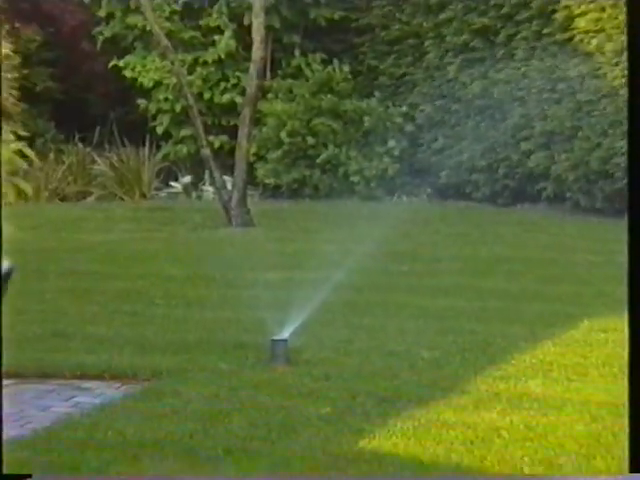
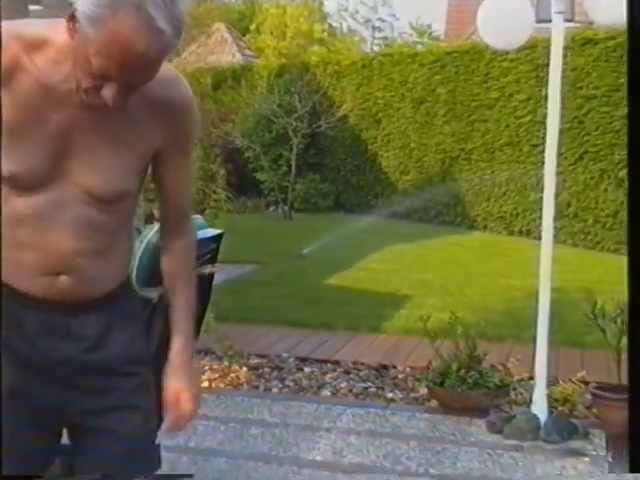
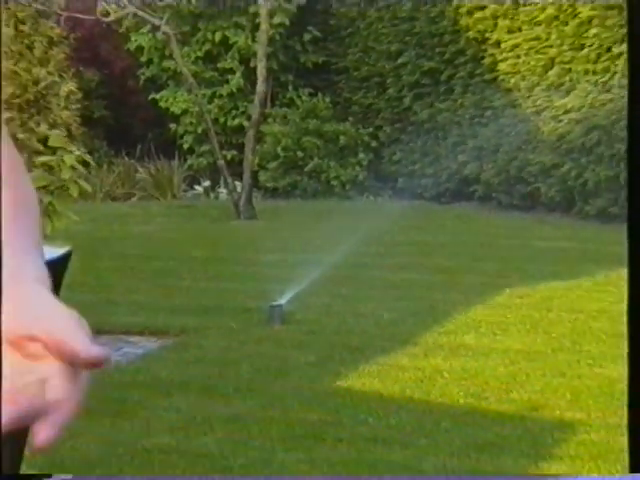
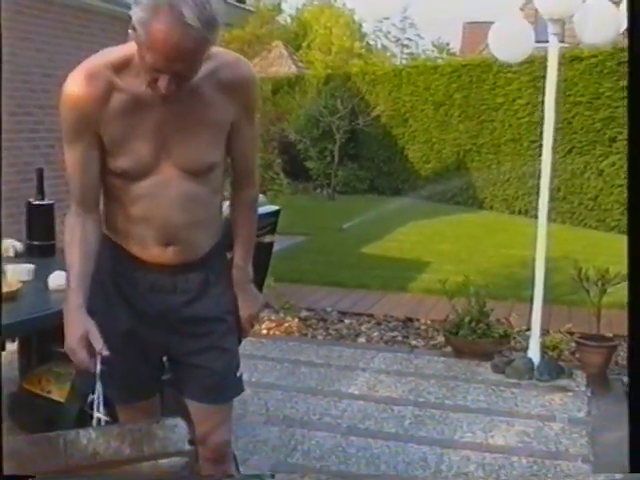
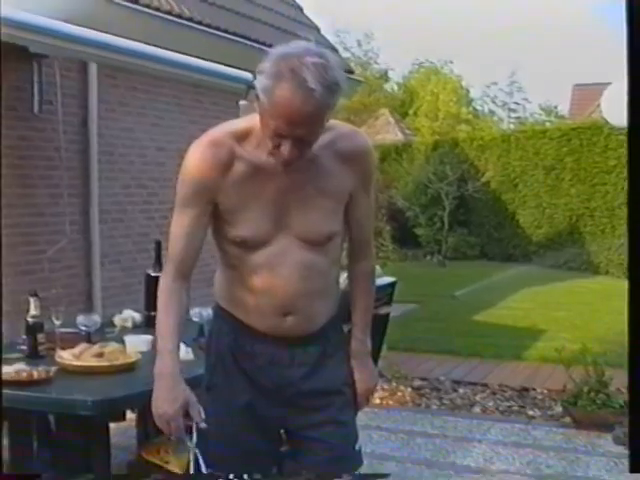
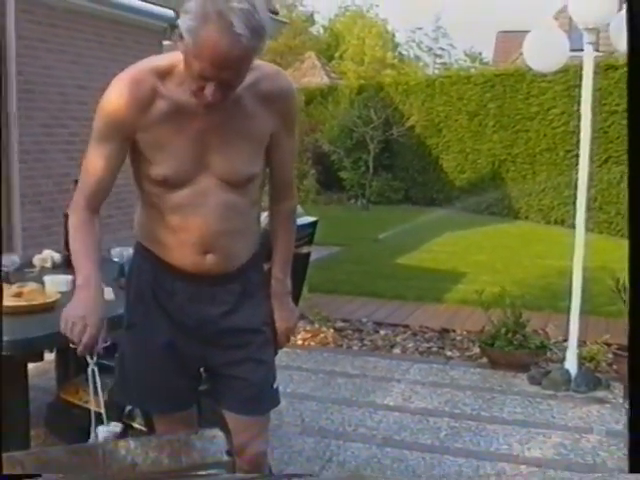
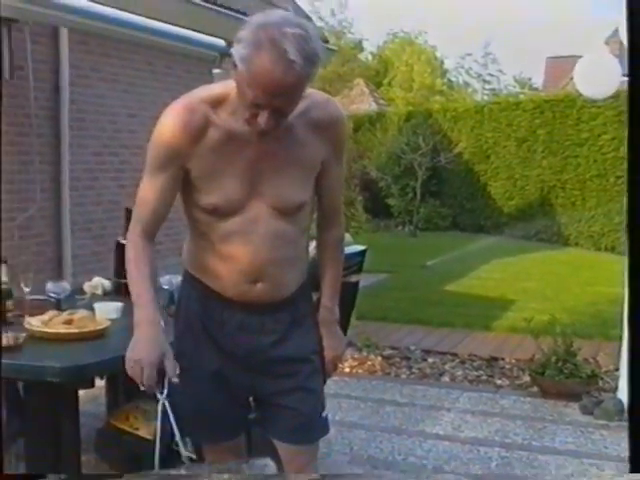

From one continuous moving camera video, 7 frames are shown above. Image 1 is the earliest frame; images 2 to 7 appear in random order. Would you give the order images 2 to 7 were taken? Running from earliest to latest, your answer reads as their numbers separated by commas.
3, 2, 4, 6, 7, 5
